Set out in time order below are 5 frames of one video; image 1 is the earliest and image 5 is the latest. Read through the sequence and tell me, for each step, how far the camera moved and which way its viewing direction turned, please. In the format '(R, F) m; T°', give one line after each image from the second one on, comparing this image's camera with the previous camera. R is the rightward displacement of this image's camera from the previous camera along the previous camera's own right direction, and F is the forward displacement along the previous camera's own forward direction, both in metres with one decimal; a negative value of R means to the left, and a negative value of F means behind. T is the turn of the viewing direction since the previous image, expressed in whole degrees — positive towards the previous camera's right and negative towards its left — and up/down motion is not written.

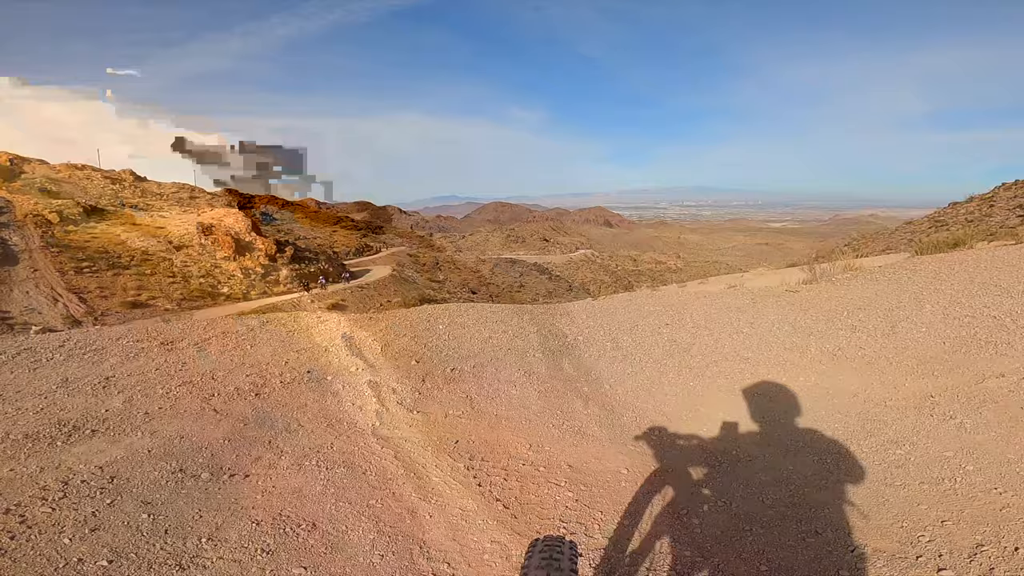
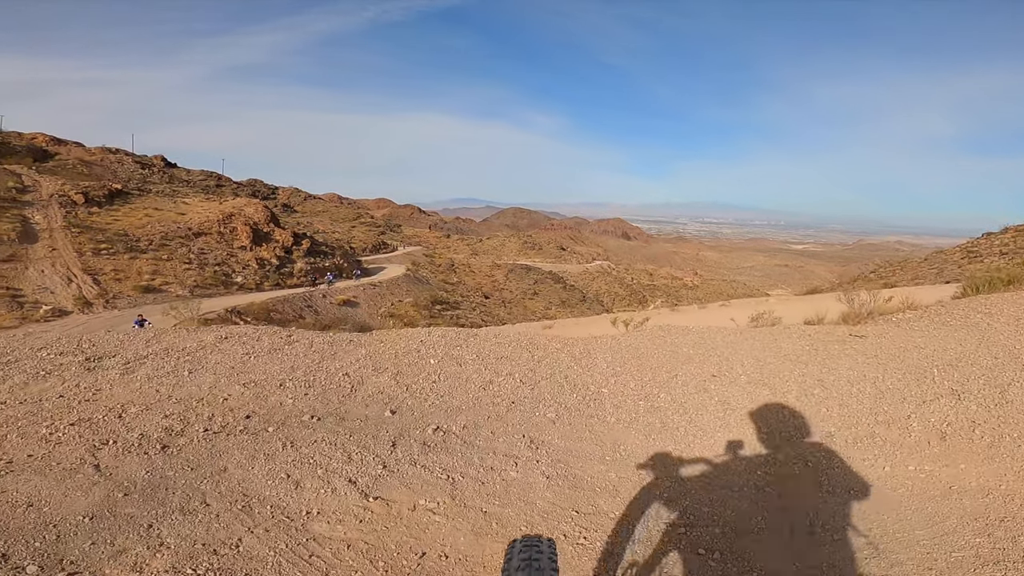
(0.0, +0.6) m; -2°
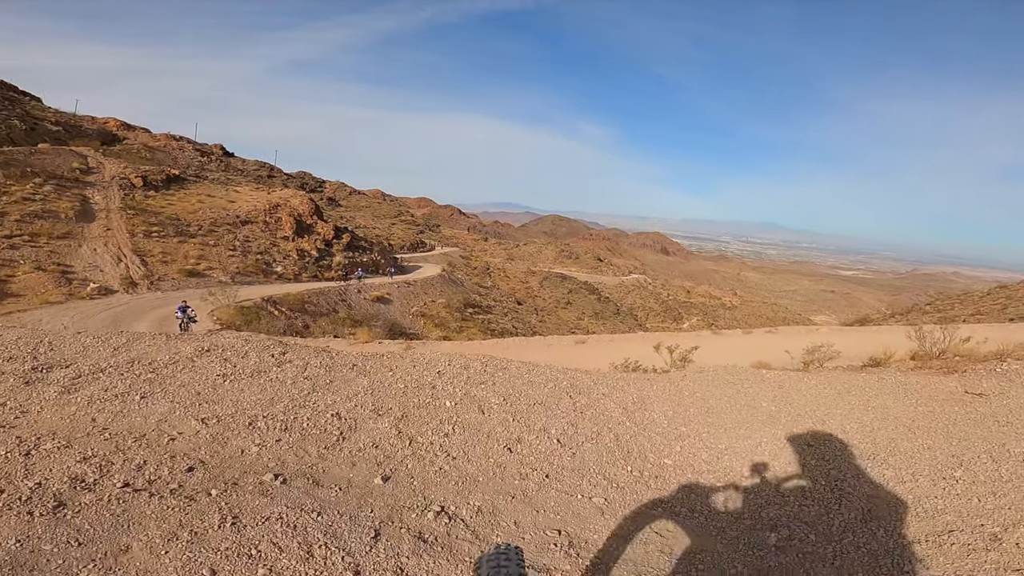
(0.0, +0.5) m; -4°
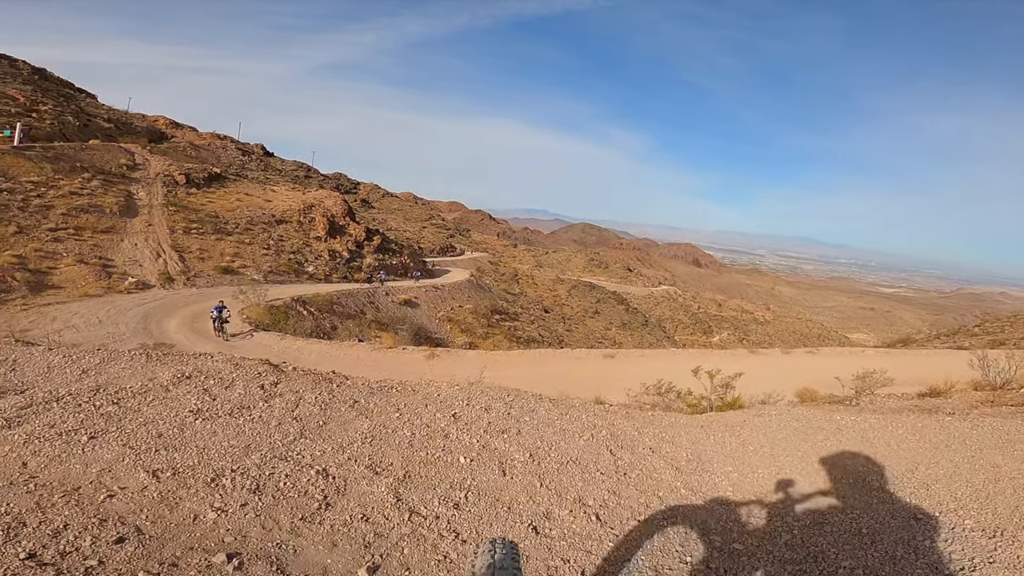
(0.0, +0.4) m; -3°
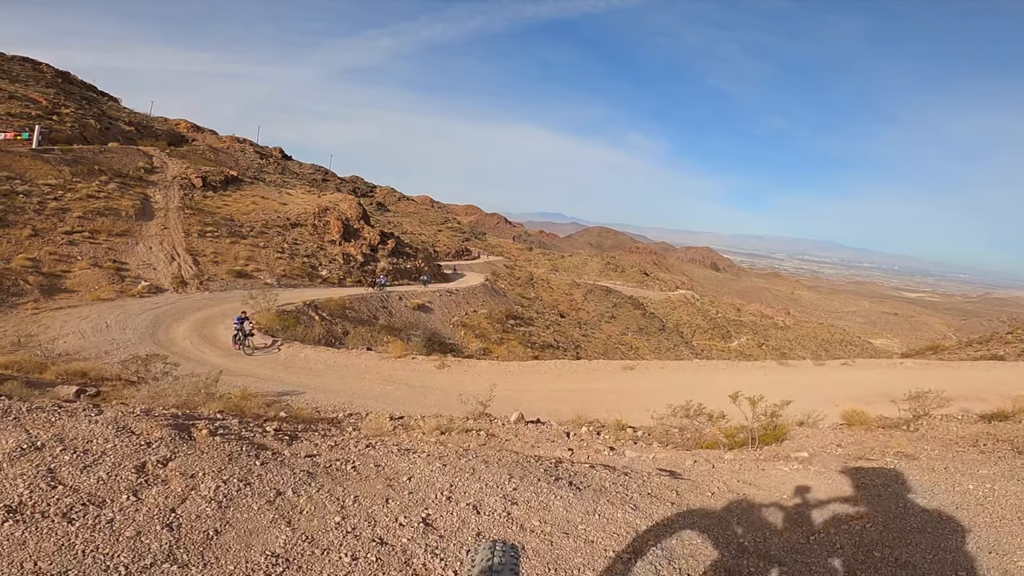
(0.0, +0.6) m; -2°
